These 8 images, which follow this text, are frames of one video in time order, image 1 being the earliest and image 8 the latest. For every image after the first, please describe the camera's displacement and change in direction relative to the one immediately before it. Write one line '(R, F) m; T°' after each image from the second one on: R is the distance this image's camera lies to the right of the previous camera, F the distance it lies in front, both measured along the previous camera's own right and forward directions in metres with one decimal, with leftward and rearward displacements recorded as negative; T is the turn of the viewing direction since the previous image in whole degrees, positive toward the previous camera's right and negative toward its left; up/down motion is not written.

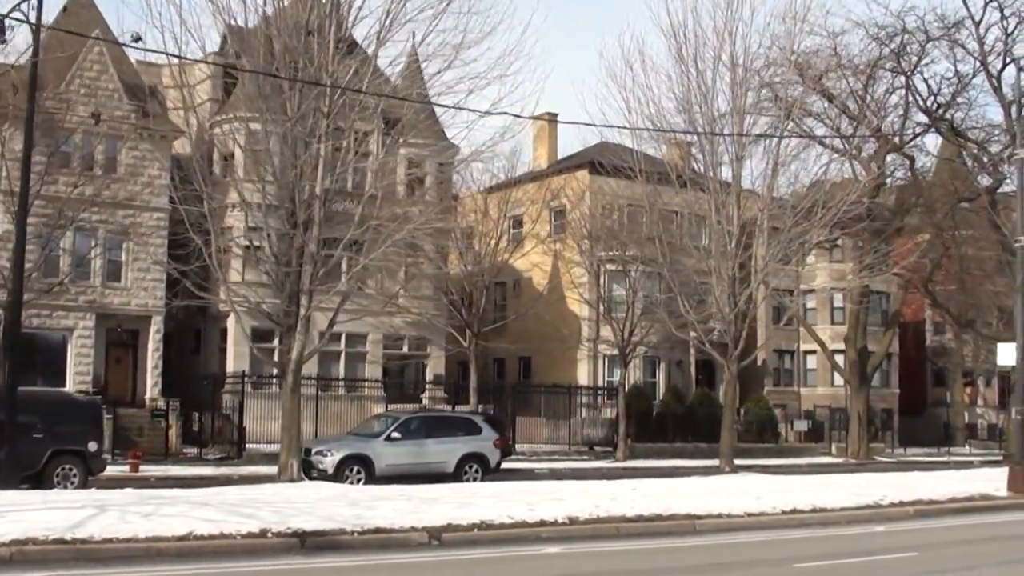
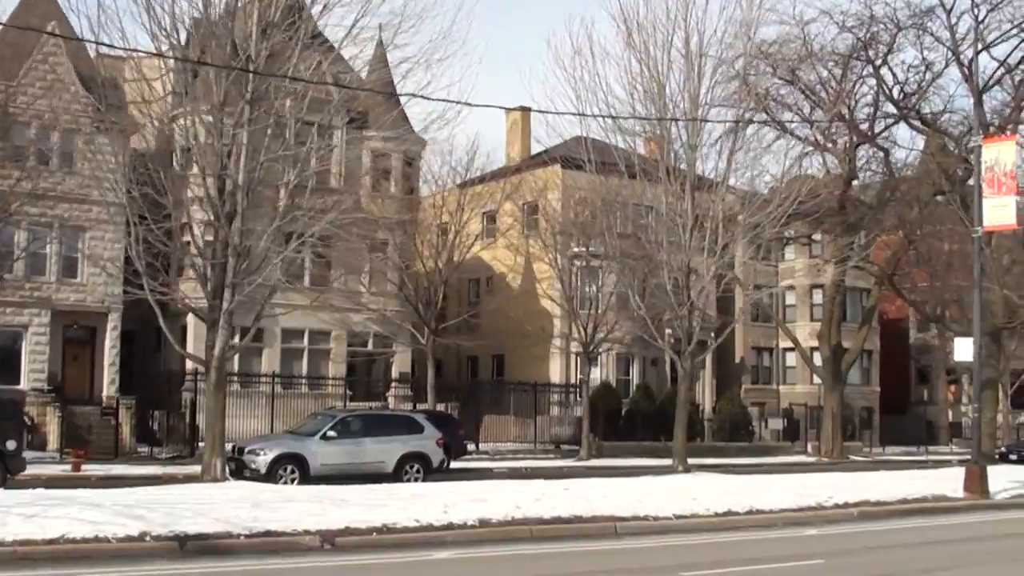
(+1.2, +0.7) m; 0°
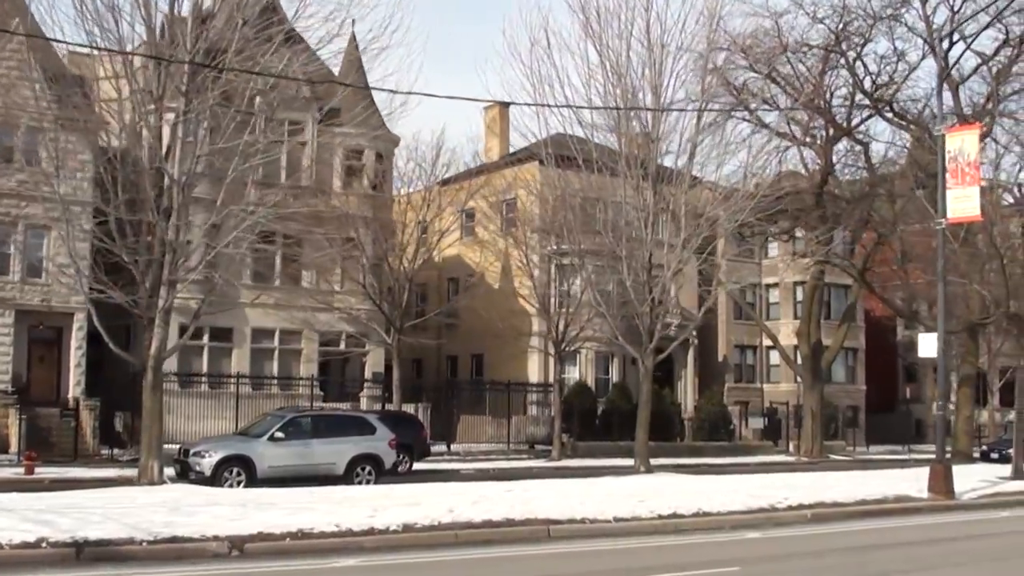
(+1.0, +0.6) m; 0°
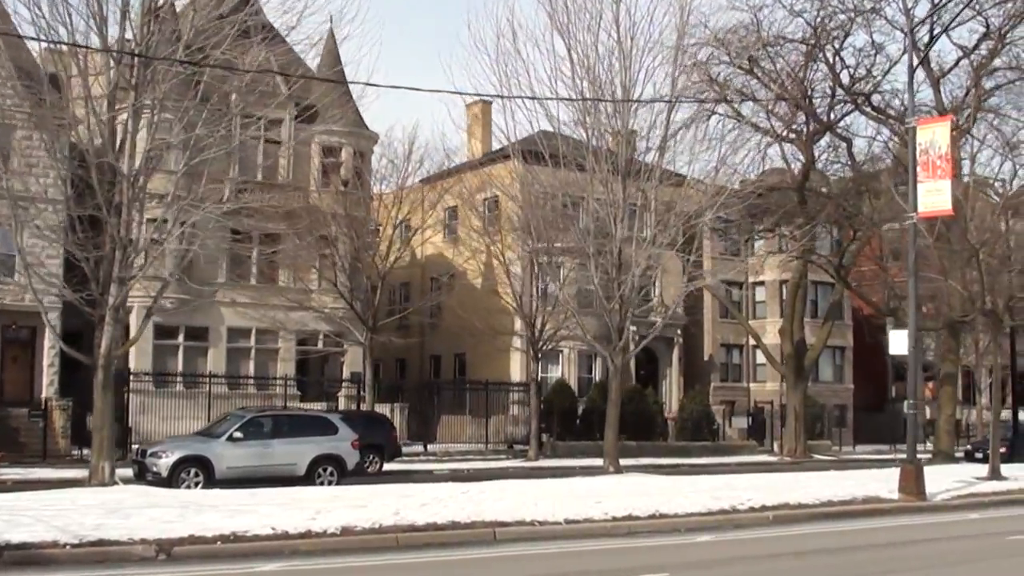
(+0.7, +0.4) m; 0°
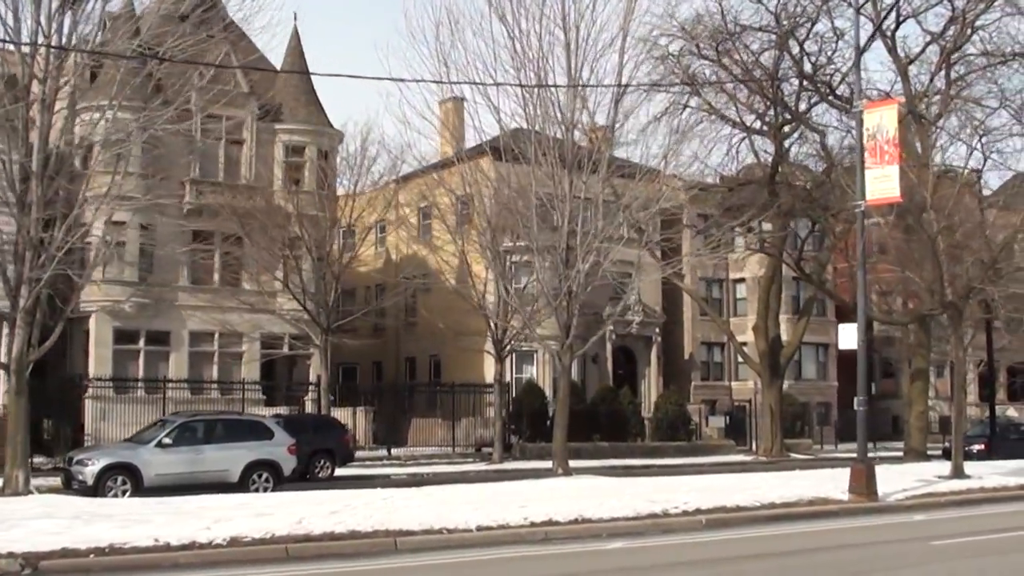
(+1.3, +0.7) m; -1°
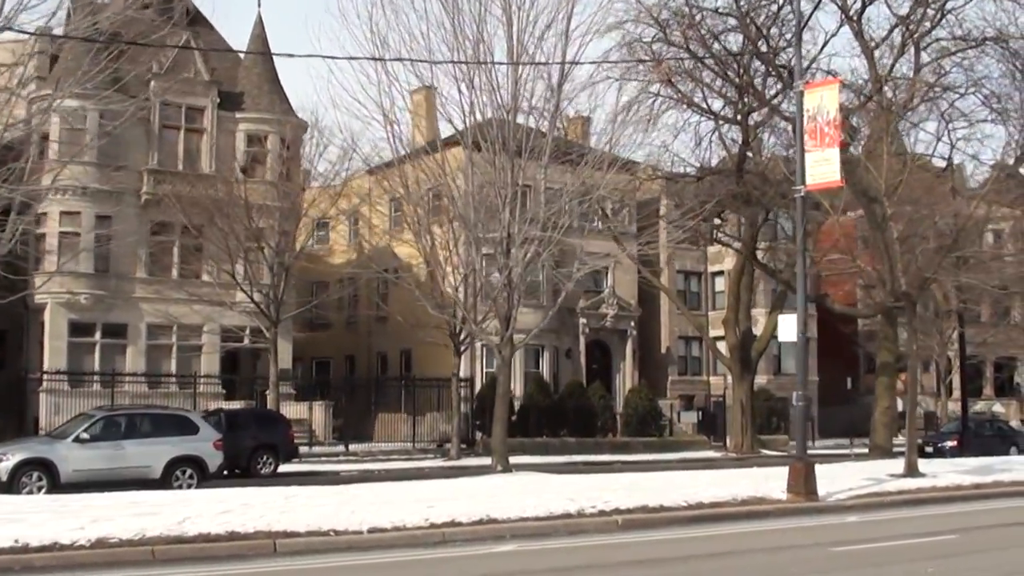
(+1.3, +0.8) m; -1°
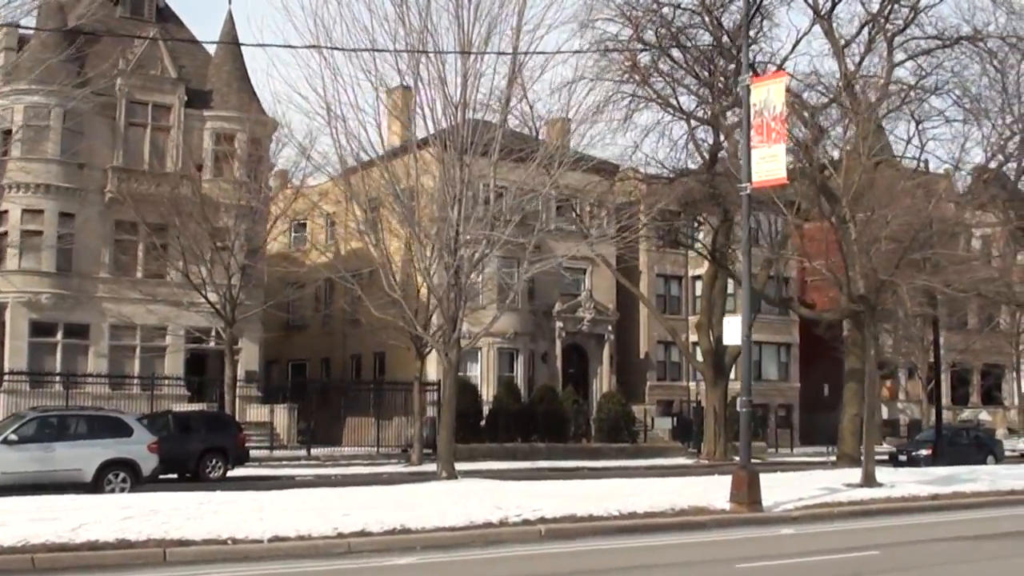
(+1.1, +0.6) m; 0°
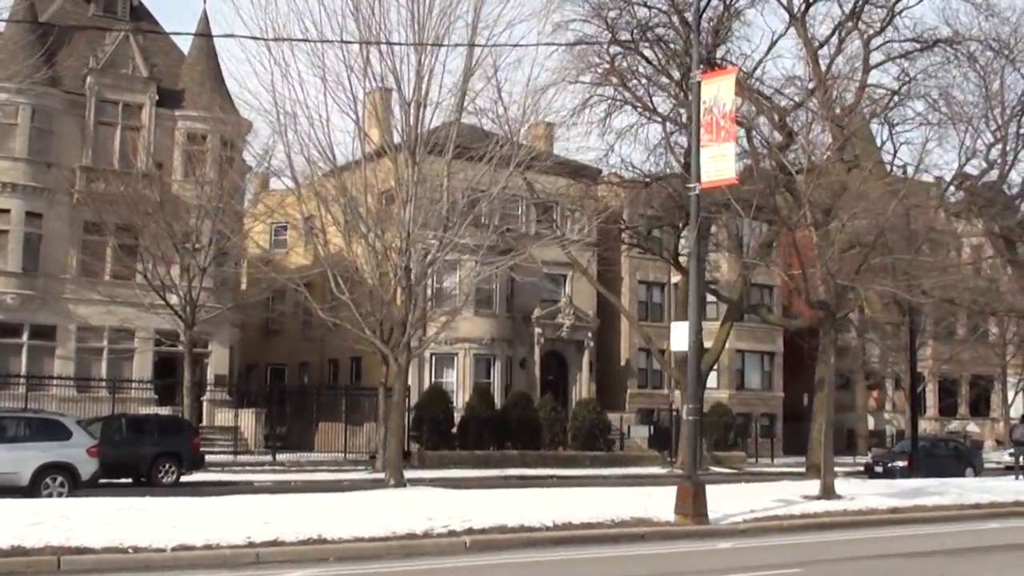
(+0.9, +0.5) m; 0°
